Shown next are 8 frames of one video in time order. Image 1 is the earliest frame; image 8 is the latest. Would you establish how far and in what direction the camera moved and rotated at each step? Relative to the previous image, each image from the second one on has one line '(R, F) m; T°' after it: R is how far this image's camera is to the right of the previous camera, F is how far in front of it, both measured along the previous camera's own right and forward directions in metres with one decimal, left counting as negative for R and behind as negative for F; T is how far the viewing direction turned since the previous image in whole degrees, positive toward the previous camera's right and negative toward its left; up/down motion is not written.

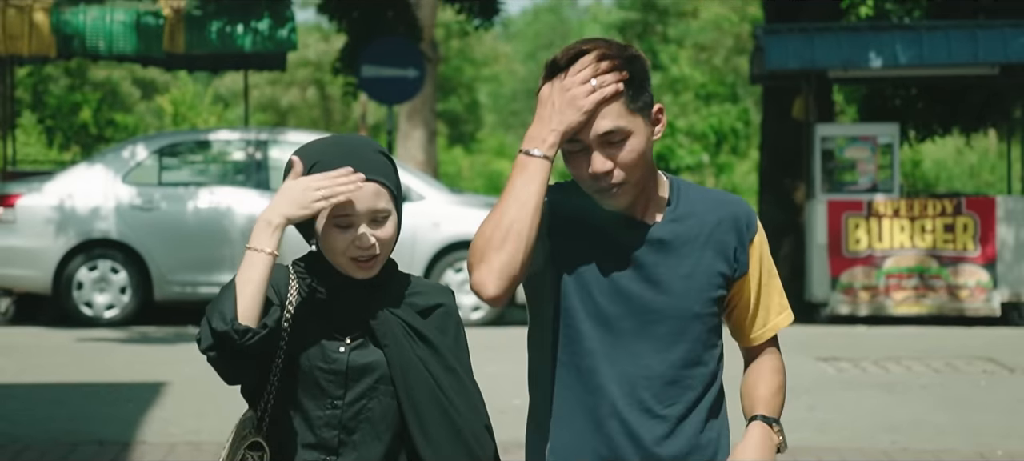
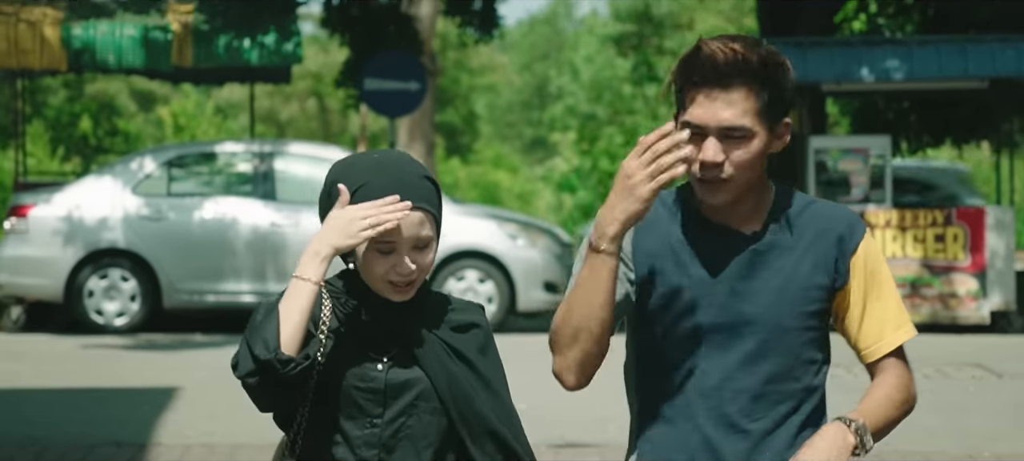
(0.0, -0.3) m; 0°
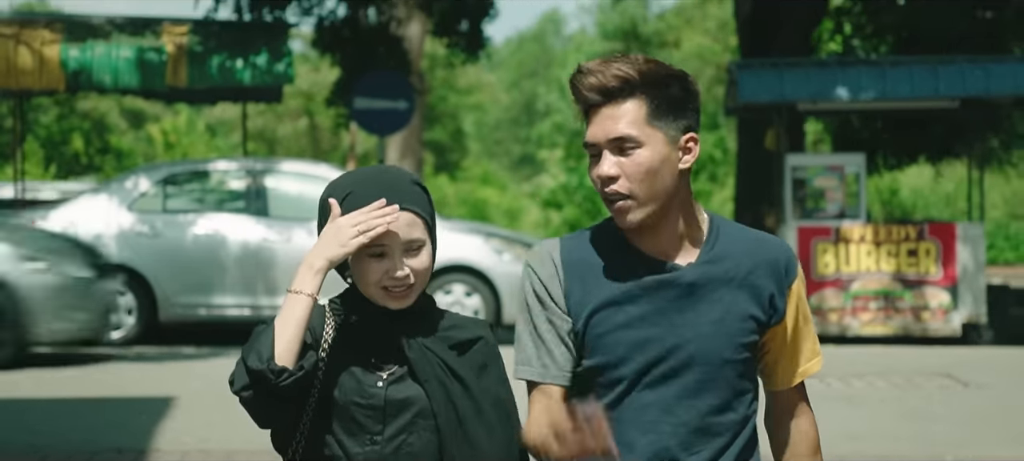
(0.0, -0.4) m; 0°
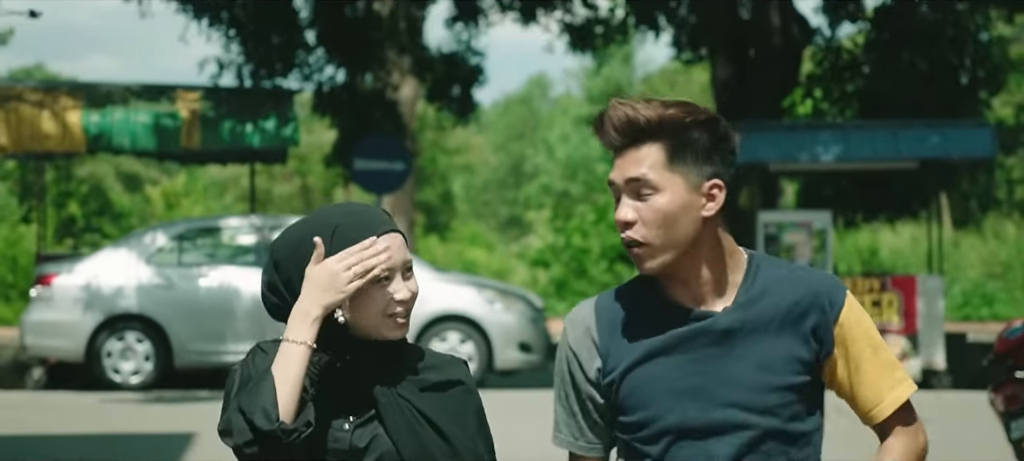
(0.0, -1.0) m; 0°
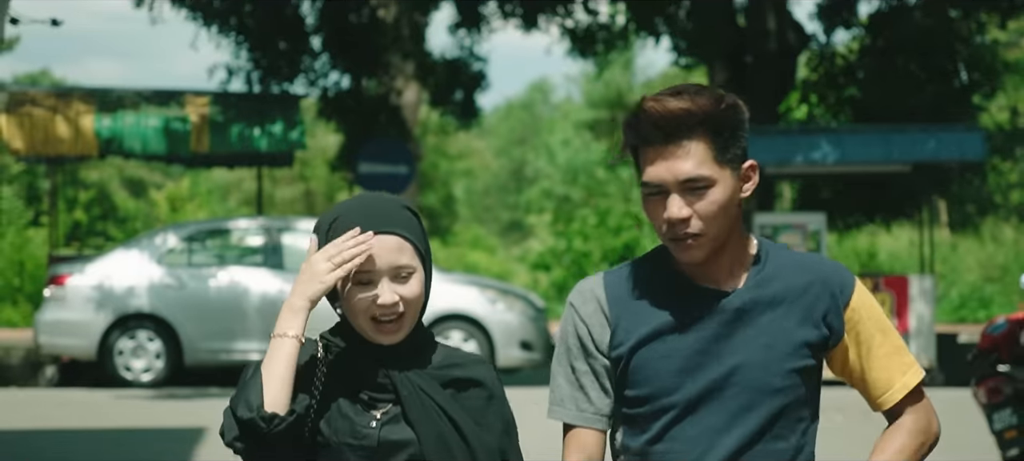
(0.0, -0.4) m; 0°
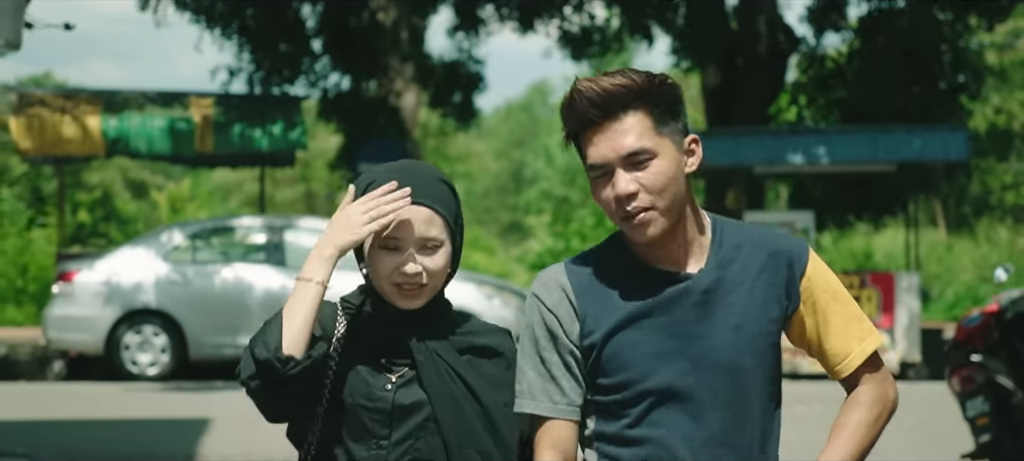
(0.0, -0.4) m; 0°
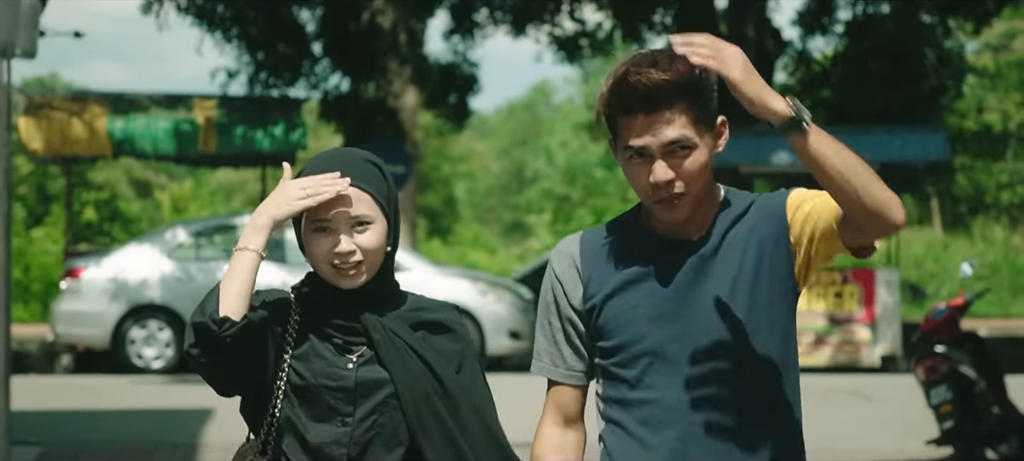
(+0.1, -0.5) m; 0°
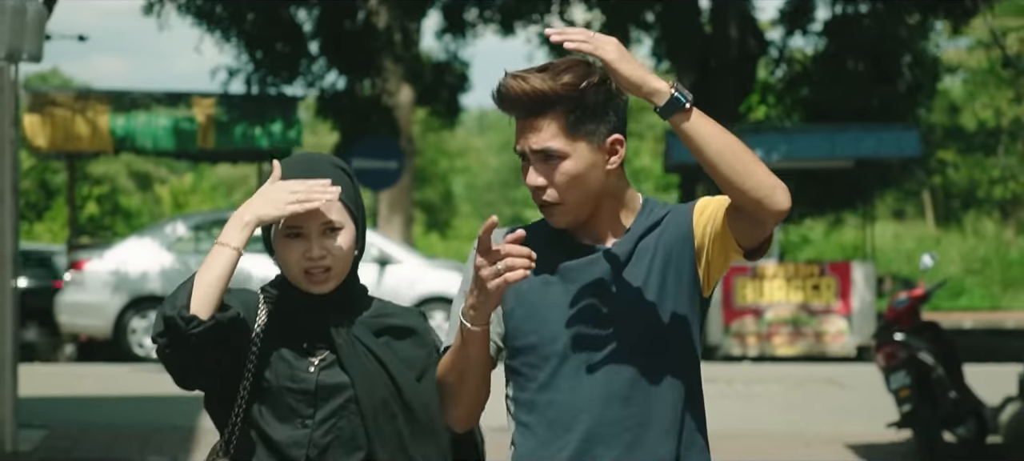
(+0.1, -0.5) m; 0°
